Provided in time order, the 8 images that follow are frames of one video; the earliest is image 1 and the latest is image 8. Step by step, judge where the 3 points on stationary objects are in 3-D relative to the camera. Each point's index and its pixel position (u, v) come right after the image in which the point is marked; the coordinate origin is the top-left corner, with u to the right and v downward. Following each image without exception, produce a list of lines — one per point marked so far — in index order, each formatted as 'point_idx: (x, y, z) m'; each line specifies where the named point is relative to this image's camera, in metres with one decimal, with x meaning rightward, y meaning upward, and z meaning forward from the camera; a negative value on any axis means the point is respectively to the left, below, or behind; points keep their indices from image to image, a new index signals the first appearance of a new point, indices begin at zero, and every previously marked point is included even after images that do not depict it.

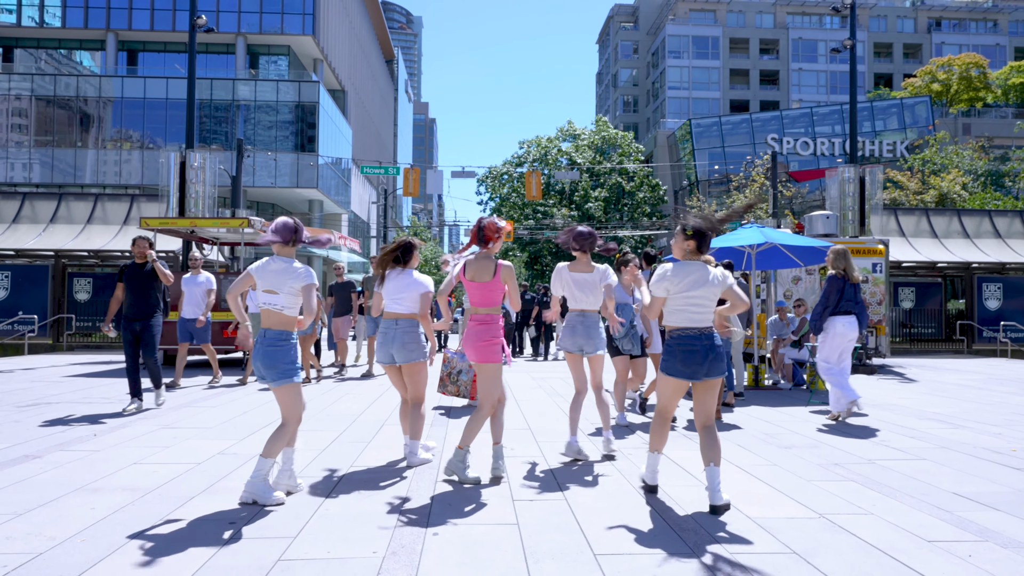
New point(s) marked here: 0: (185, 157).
0: (-7.4, +3.0, +17.5) m
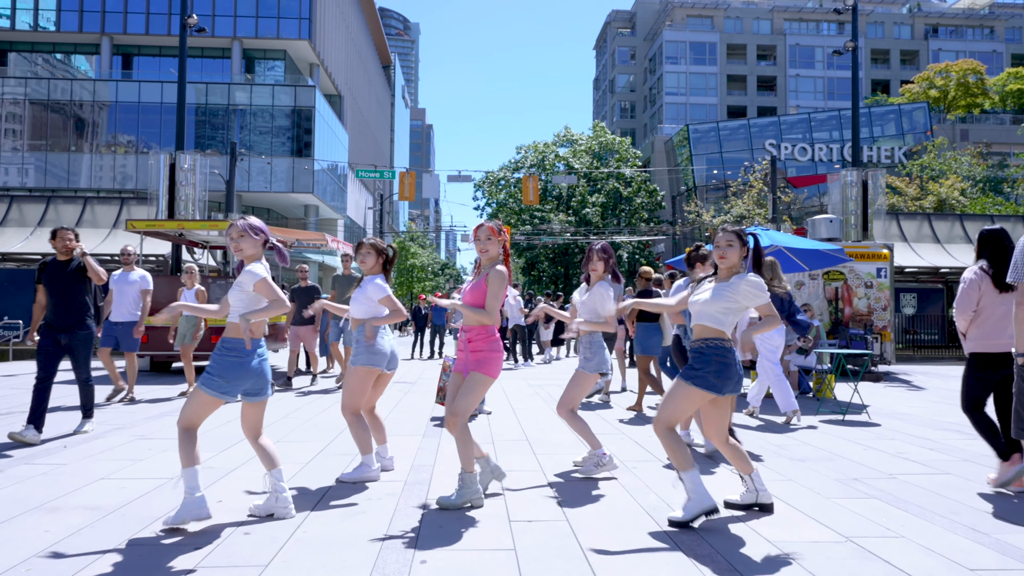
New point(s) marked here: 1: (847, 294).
0: (-7.5, +2.9, +17.2) m
1: (+6.4, -0.1, +14.8) m
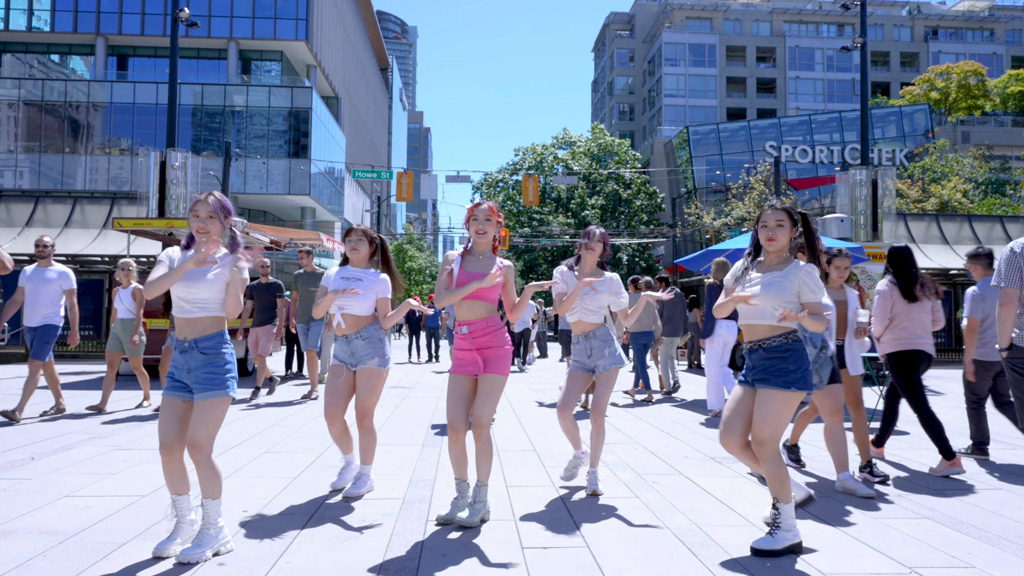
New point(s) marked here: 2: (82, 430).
0: (-7.5, +2.8, +16.7) m
1: (+6.4, -0.1, +14.4) m
2: (-4.2, -1.4, +7.5) m
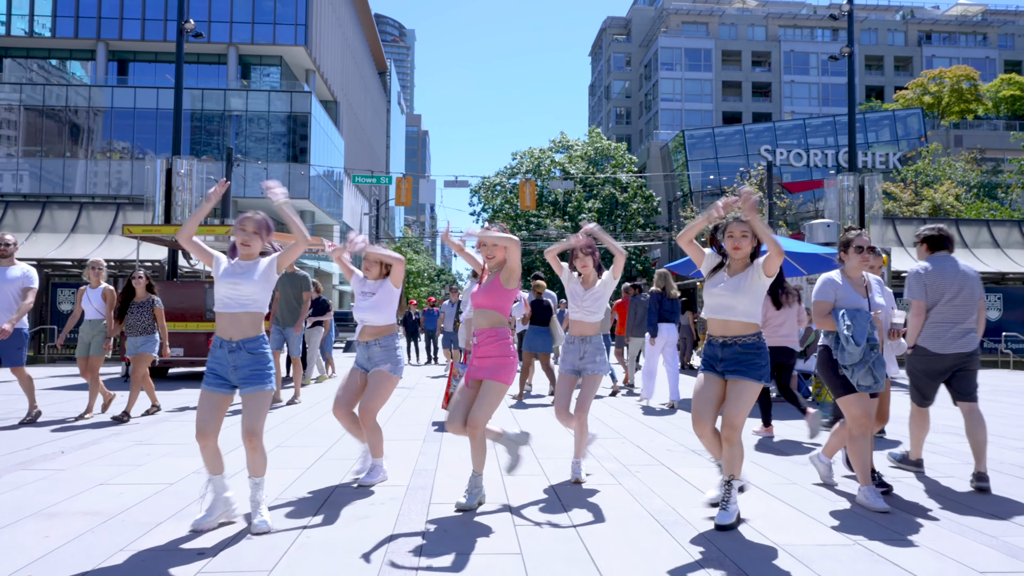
0: (-7.5, +2.7, +17.1) m
1: (+6.3, -0.2, +14.8) m
2: (-4.2, -1.4, +7.9) m
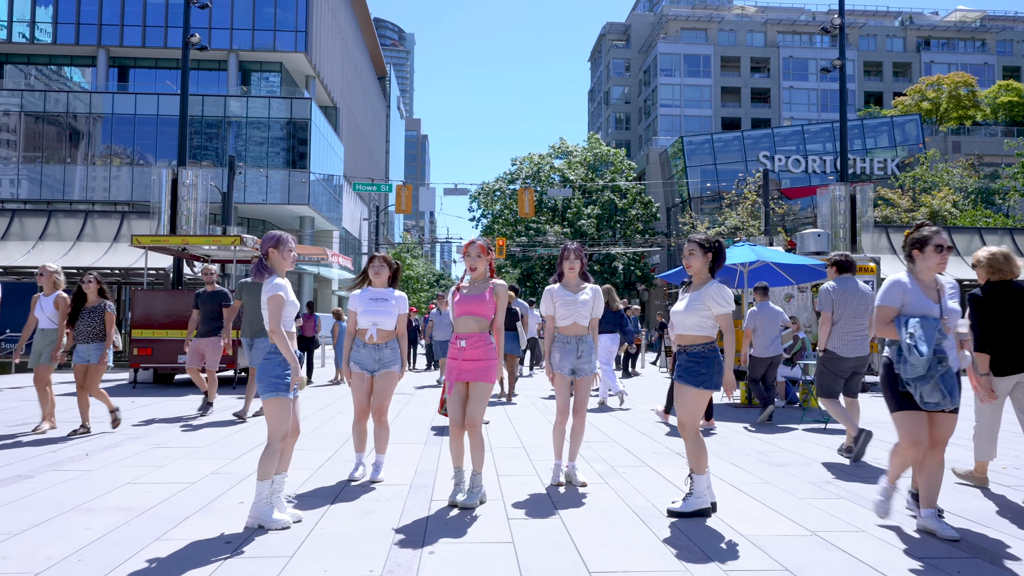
0: (-7.6, +2.5, +17.2) m
1: (+6.3, -0.4, +14.9) m
2: (-4.3, -1.6, +8.0) m
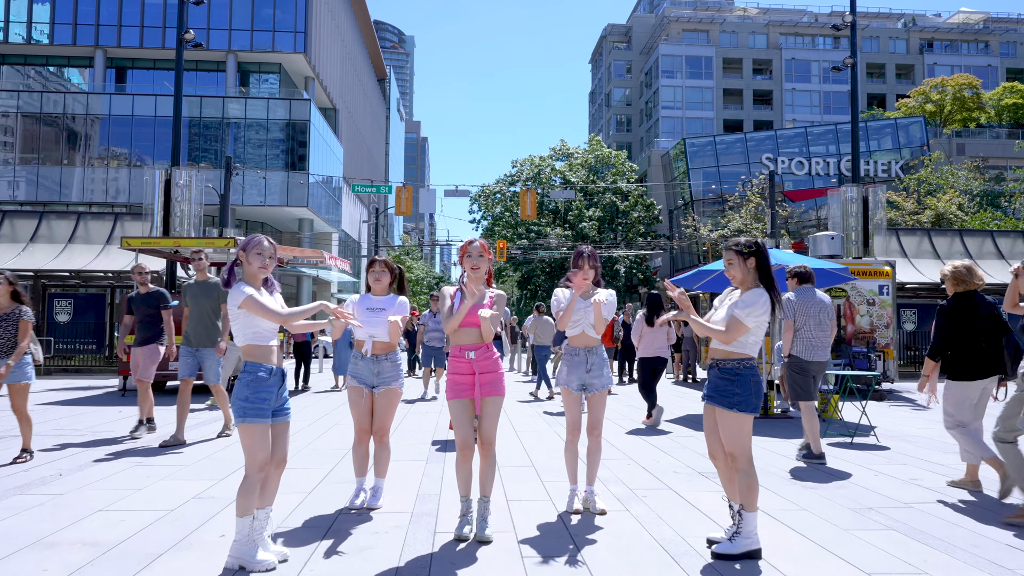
0: (-7.5, +2.5, +16.8) m
1: (+6.3, -0.5, +14.5) m
2: (-4.2, -1.6, +7.5) m
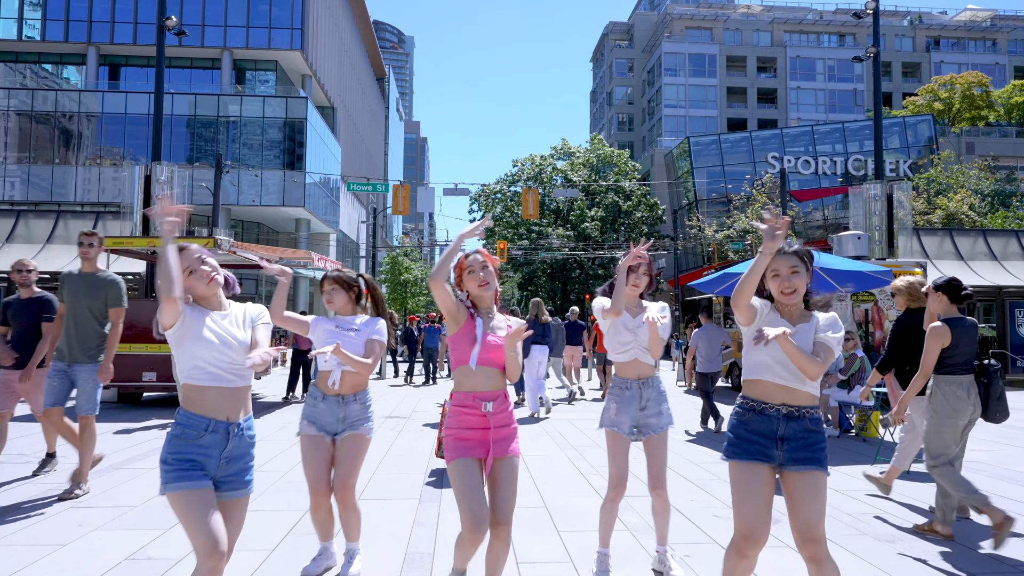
0: (-7.4, +2.4, +15.8) m
1: (+6.4, -0.5, +13.5) m
2: (-4.1, -1.7, +6.6) m
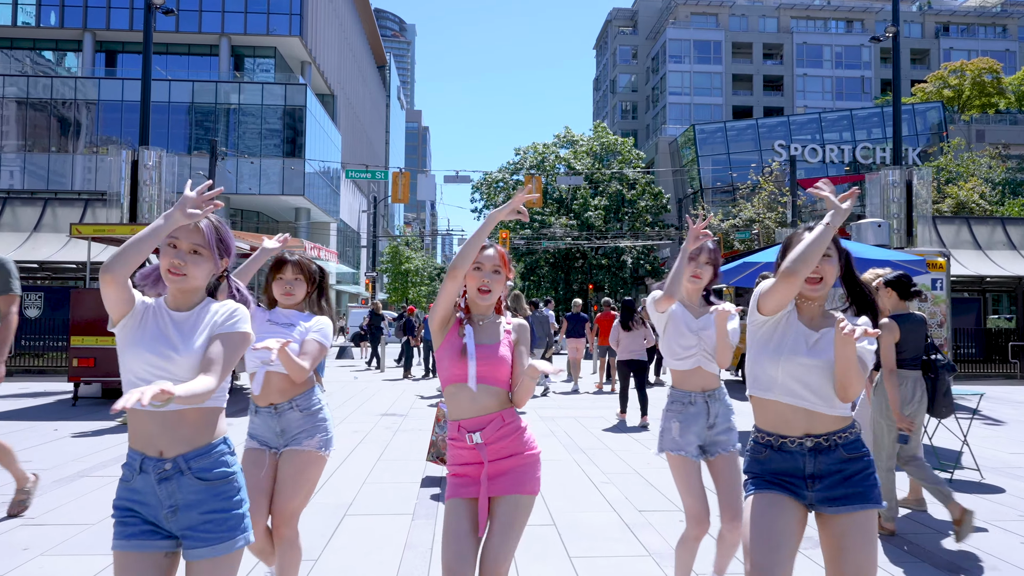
0: (-7.4, +2.6, +15.2) m
1: (+6.5, -0.4, +12.9) m
2: (-4.1, -1.6, +6.0) m
